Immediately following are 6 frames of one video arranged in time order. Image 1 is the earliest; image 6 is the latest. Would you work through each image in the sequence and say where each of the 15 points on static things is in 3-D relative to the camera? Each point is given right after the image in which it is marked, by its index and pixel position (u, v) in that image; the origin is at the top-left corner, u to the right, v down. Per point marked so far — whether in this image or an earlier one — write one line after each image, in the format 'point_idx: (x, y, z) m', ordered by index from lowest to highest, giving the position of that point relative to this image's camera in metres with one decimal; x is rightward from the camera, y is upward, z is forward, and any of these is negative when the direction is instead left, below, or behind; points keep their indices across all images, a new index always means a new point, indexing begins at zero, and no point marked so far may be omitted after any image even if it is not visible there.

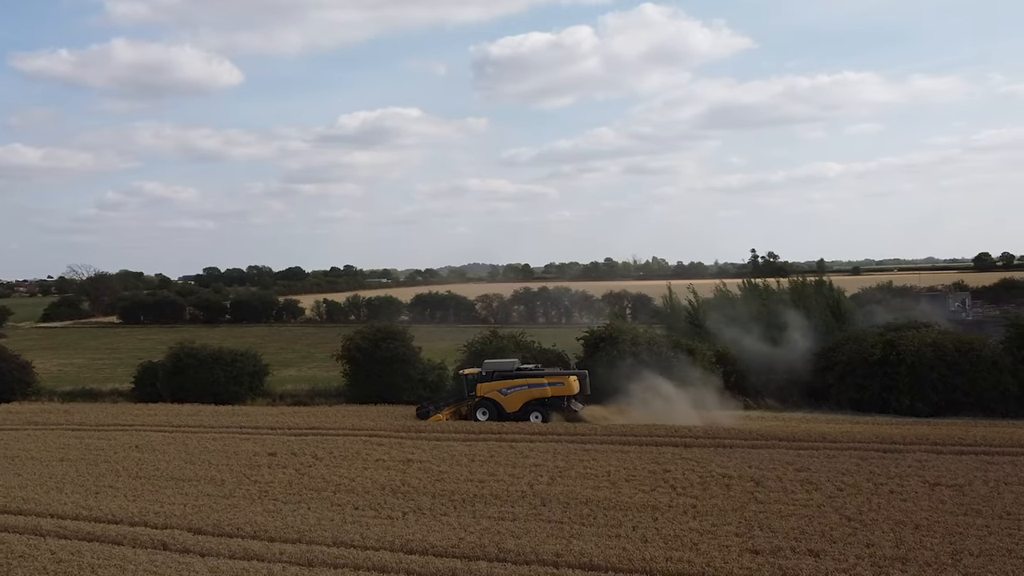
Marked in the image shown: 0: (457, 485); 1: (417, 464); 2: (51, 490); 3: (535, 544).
0: (-0.9, -3.3, +13.6) m
1: (-1.7, -3.3, +15.1) m
2: (-8.2, -3.6, +14.3) m
3: (+0.3, -3.3, +10.5) m
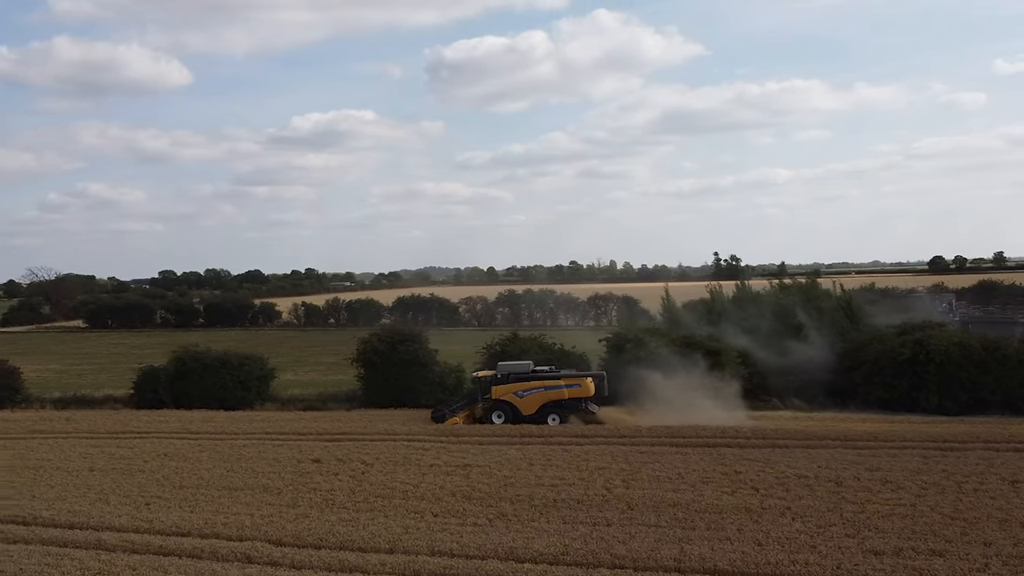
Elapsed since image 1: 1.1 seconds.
0: (+0.3, -3.3, +13.2) m
1: (-0.6, -3.3, +14.7) m
2: (-7.0, -3.6, +13.5) m
3: (+1.7, -3.3, +10.1) m
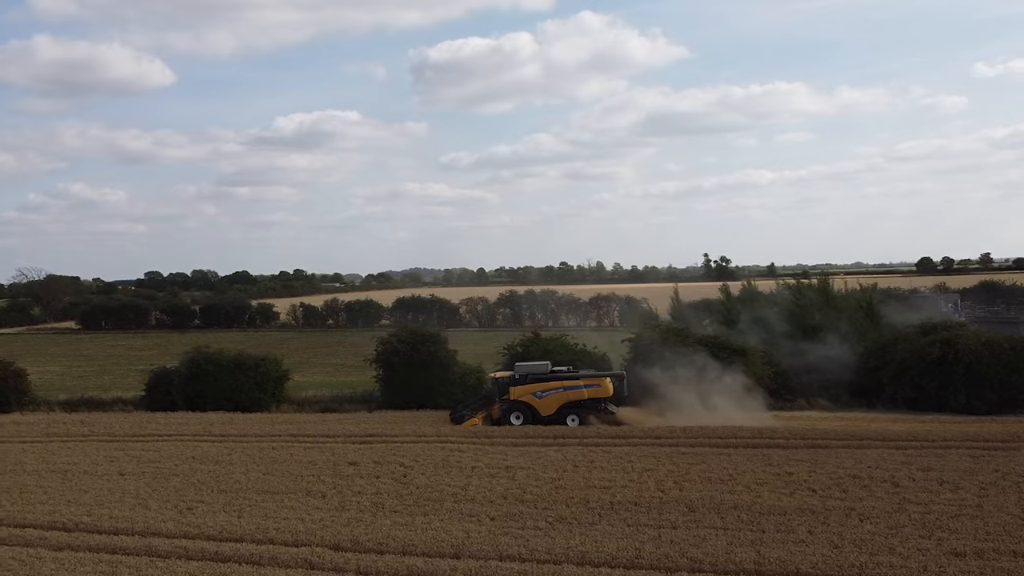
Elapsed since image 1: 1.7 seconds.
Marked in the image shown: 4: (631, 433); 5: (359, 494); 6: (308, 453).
0: (+1.1, -3.3, +13.0) m
1: (+0.2, -3.3, +14.5) m
2: (-6.1, -3.6, +13.1) m
3: (+2.6, -3.3, +9.9) m
4: (+2.7, -3.3, +18.2) m
5: (-2.6, -3.4, +13.4) m
6: (-4.2, -3.4, +16.7) m
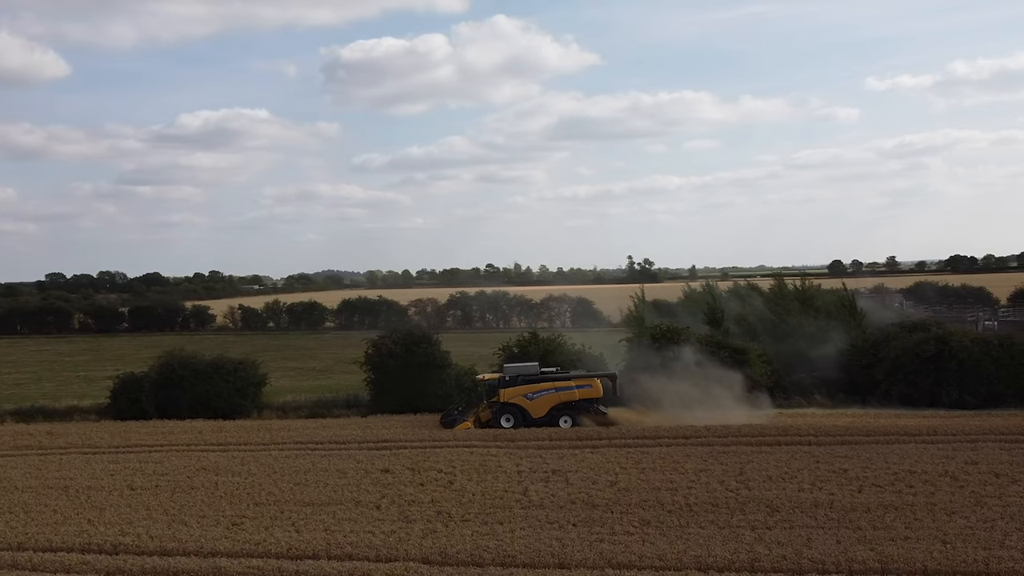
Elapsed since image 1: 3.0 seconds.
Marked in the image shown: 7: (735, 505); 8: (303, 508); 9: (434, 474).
0: (+2.2, -3.3, +12.6) m
1: (+1.1, -3.3, +14.0) m
2: (-5.1, -3.5, +12.0) m
3: (+4.0, -3.2, +9.8) m
4: (+3.2, -3.3, +18.0) m
5: (-1.5, -3.4, +12.7) m
6: (-3.6, -3.4, +15.8) m
7: (+3.3, -3.2, +11.9) m
8: (-3.3, -3.5, +12.5) m
9: (-1.4, -3.4, +14.5) m
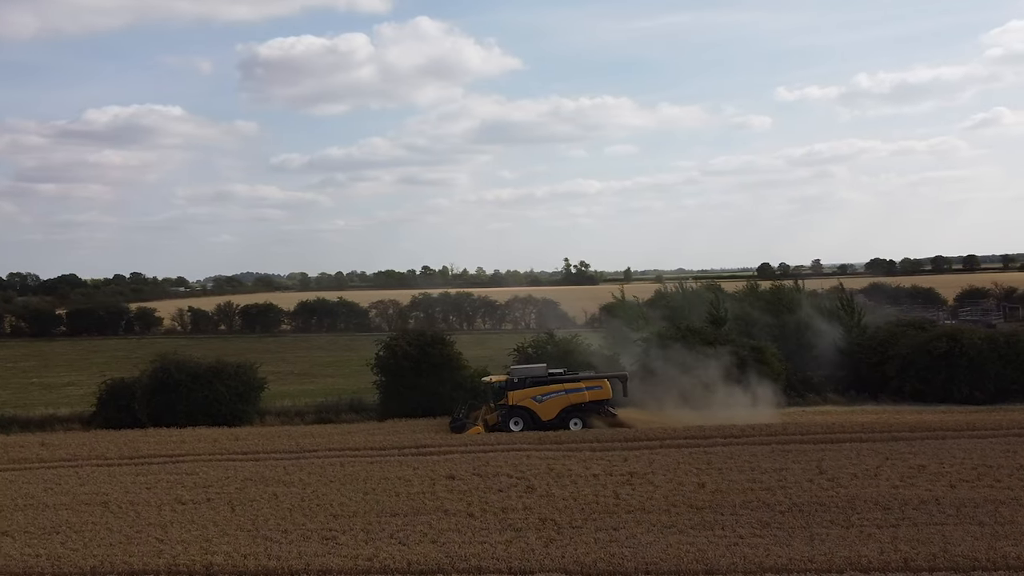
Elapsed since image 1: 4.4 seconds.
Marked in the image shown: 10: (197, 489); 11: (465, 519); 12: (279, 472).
0: (+3.6, -3.2, +12.4) m
1: (+2.4, -3.2, +13.6) m
2: (-3.5, -3.5, +11.0) m
3: (+5.7, -3.2, +9.7) m
4: (+4.1, -3.2, +17.8) m
5: (-0.1, -3.3, +12.1) m
6: (-2.4, -3.4, +14.9) m
7: (+4.8, -3.2, +11.7) m
8: (-1.8, -3.4, +11.7) m
9: (-0.1, -3.3, +13.9) m
10: (-5.5, -3.5, +14.0) m
11: (-0.7, -3.4, +11.7) m
12: (-4.4, -3.5, +15.1) m
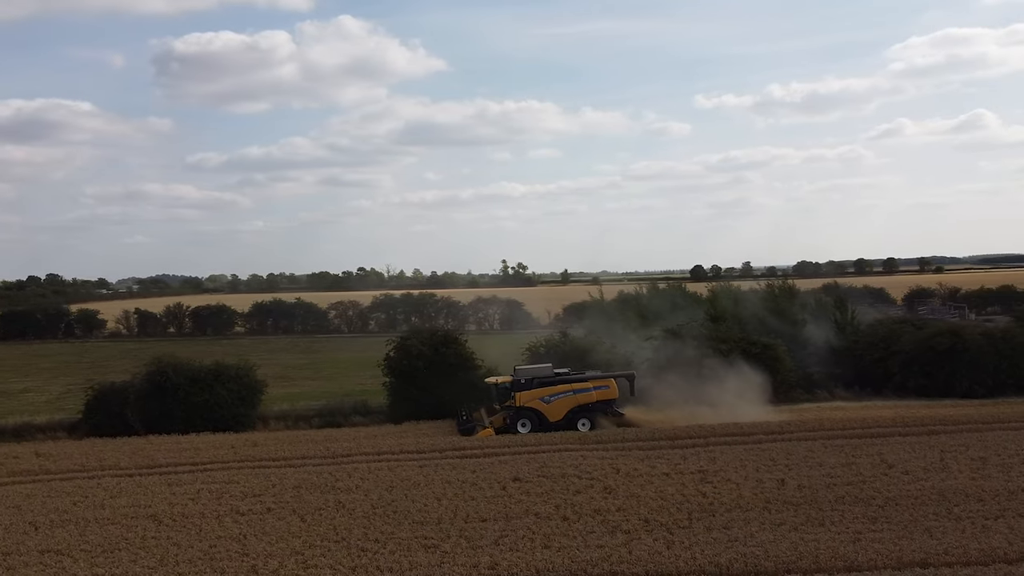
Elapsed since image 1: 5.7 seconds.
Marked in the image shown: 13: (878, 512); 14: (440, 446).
0: (+4.9, -3.1, +12.3) m
1: (+3.6, -3.1, +13.4) m
2: (-2.1, -3.4, +10.3) m
3: (+7.2, -3.0, +9.8) m
4: (+5.0, -3.1, +17.7) m
5: (+1.3, -3.2, +11.6) m
6: (-1.3, -3.3, +14.3) m
7: (+6.2, -3.1, +11.8) m
8: (-0.4, -3.3, +11.2) m
9: (+1.1, -3.2, +13.4) m
10: (-4.3, -3.4, +13.0) m
11: (+0.7, -3.3, +11.2) m
12: (-3.3, -3.4, +14.2) m
13: (+5.0, -3.1, +11.1) m
14: (-1.5, -3.3, +16.8) m
